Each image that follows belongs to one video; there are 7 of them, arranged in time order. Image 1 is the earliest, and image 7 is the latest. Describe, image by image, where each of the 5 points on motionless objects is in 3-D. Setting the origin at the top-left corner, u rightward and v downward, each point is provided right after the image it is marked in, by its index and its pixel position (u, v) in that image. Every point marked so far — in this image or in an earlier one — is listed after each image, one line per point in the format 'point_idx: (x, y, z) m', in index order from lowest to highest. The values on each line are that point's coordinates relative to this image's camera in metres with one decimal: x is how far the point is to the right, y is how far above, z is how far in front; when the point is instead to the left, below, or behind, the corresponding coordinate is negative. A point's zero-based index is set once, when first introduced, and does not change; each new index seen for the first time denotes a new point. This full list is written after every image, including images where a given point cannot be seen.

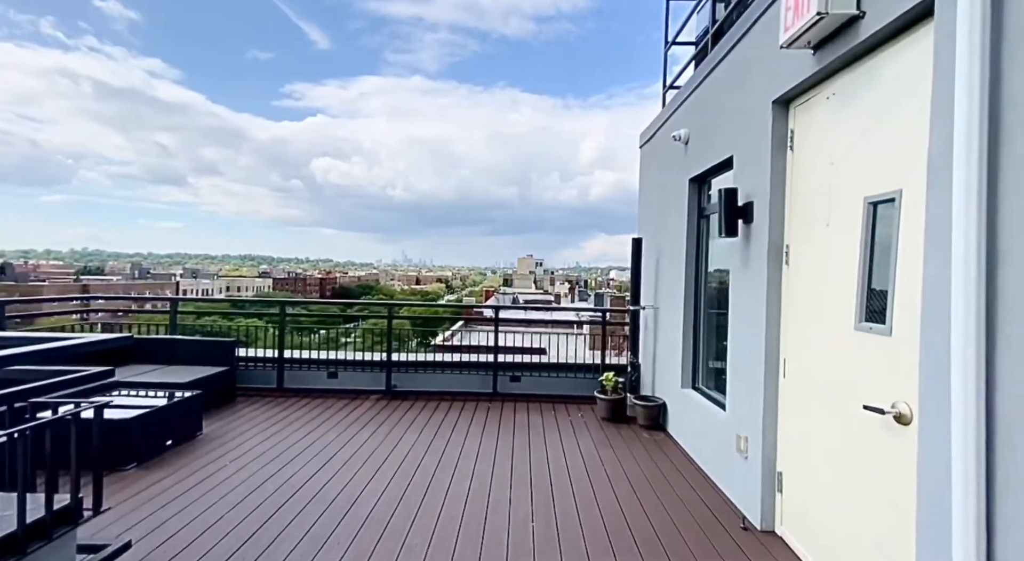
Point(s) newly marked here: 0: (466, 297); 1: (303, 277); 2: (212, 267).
0: (-0.7, -0.3, +8.0) m
1: (-3.1, 0.0, +7.9) m
2: (-4.8, +0.2, +8.5) m
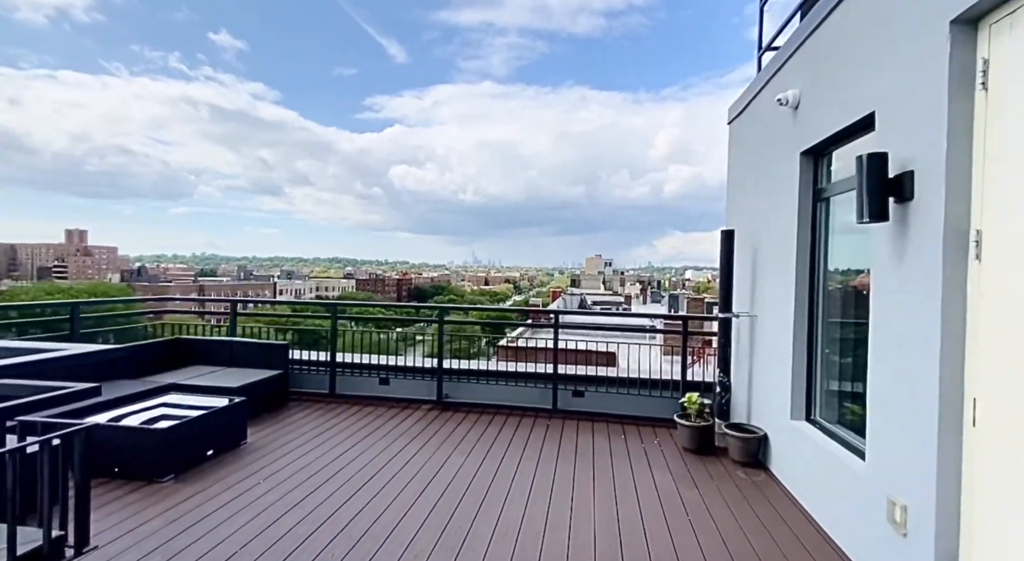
0: (+0.3, -0.3, +8.2) m
1: (-2.1, 0.0, +8.5) m
2: (-3.7, +0.2, +9.4) m
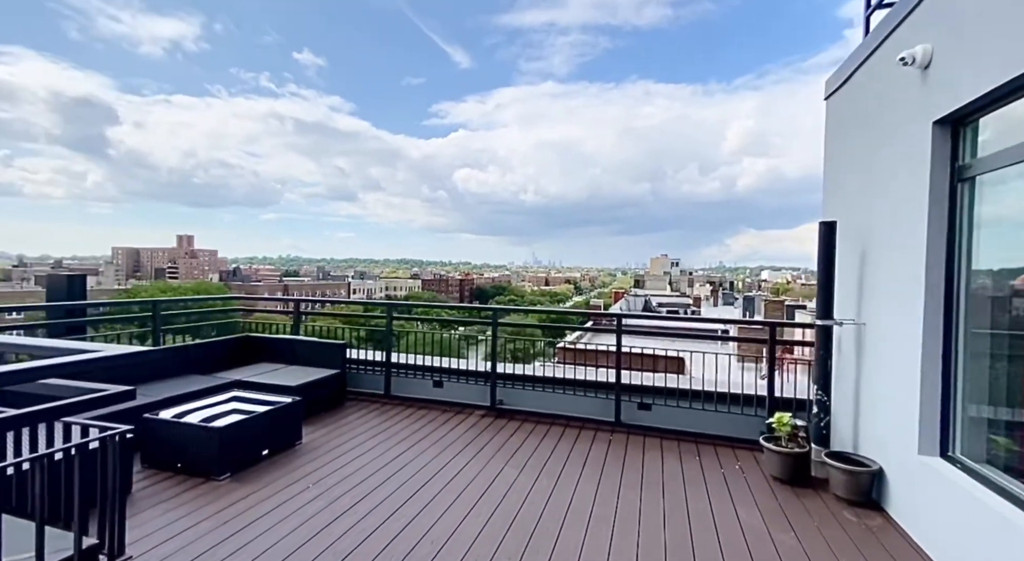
0: (+1.2, -0.3, +8.0) m
1: (-1.1, 0.0, +8.7) m
2: (-2.5, +0.2, +9.9) m
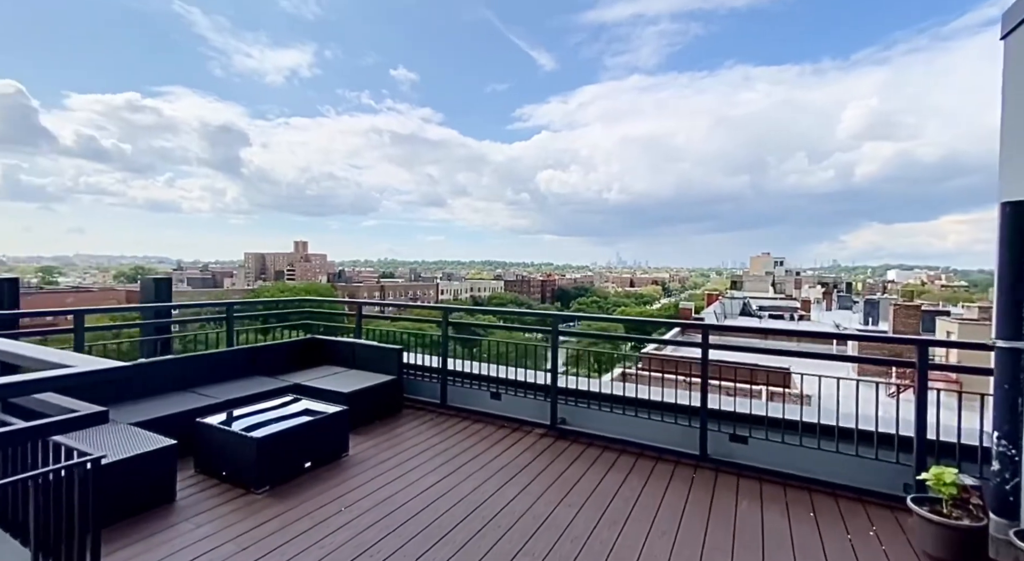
0: (+2.3, -0.3, +7.4) m
1: (+0.2, 0.0, +8.5) m
2: (-1.0, +0.2, +9.9) m
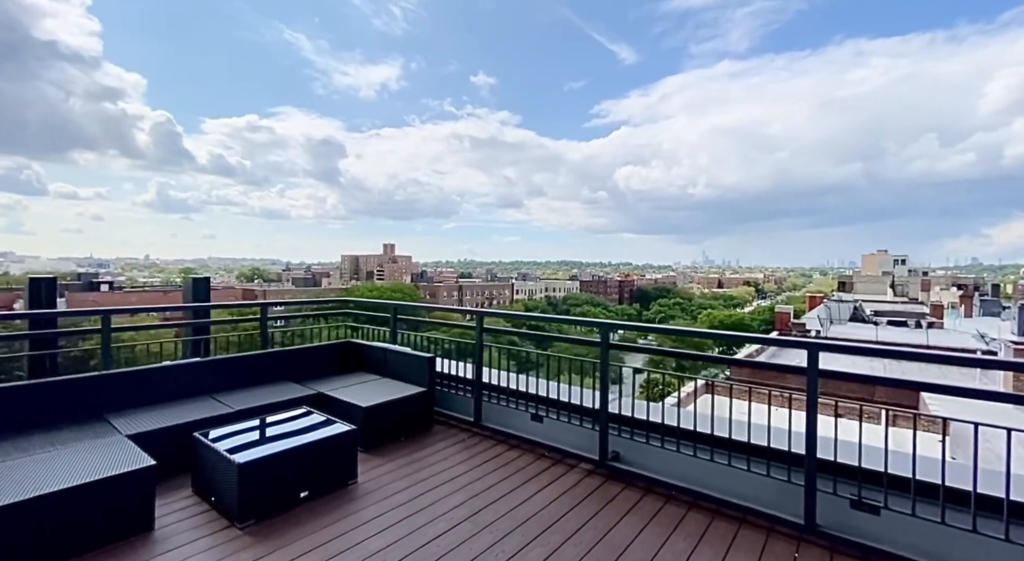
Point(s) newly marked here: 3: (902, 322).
0: (+3.3, -0.3, +6.6) m
1: (+1.4, 0.0, +8.1) m
2: (+0.4, +0.2, +9.7) m
3: (+9.5, -1.0, +13.2) m
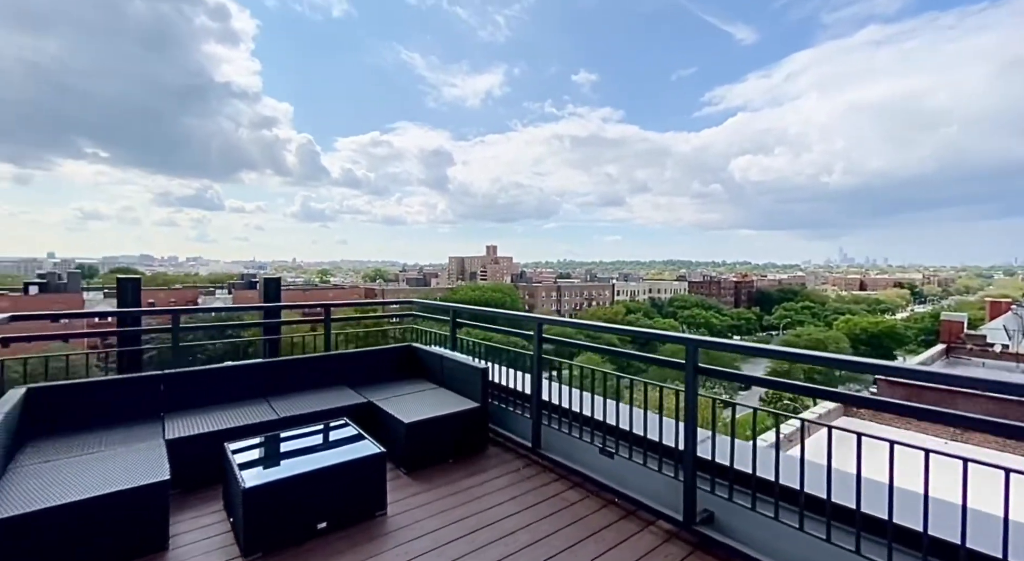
0: (+4.4, -0.3, +5.5) m
1: (+2.8, 0.0, +7.3) m
2: (+2.1, +0.2, +9.0) m
3: (+11.7, -1.1, +10.8) m
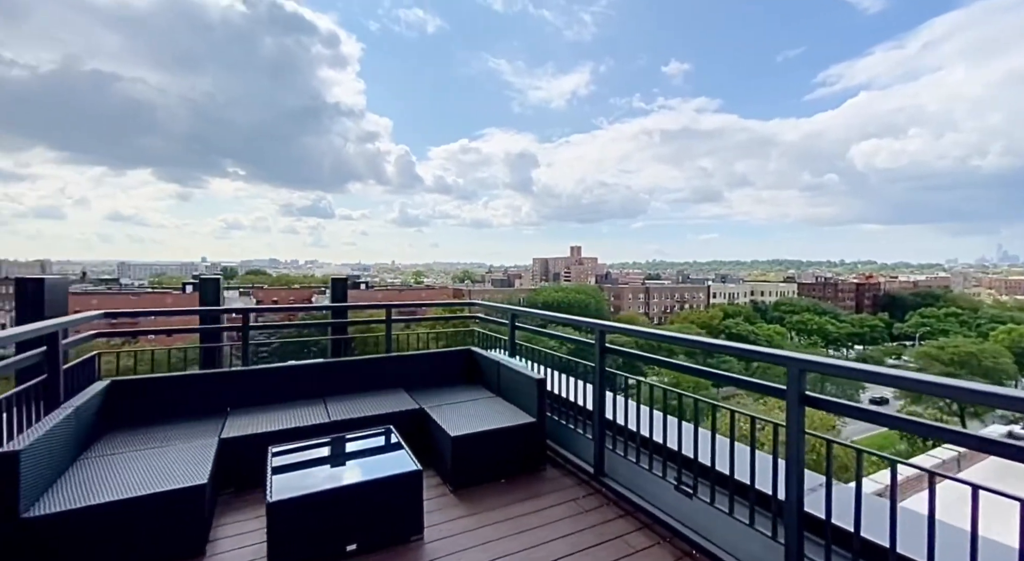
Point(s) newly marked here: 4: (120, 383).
0: (+5.2, -0.3, +4.4) m
1: (+3.9, 0.0, +6.4) m
2: (+3.5, +0.2, +8.2) m
3: (+13.2, -1.2, +8.4) m
4: (-1.7, -0.5, +2.3) m
